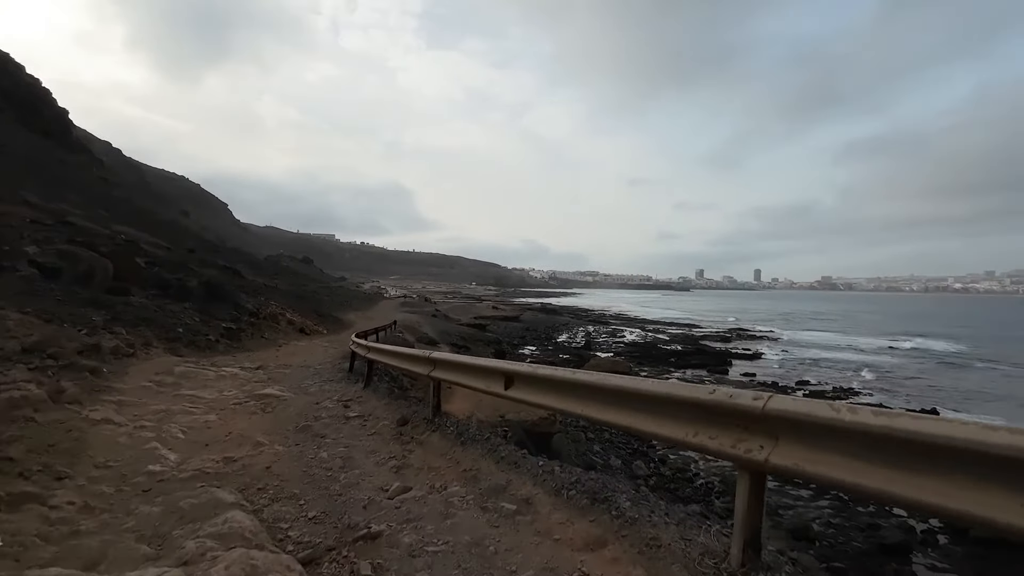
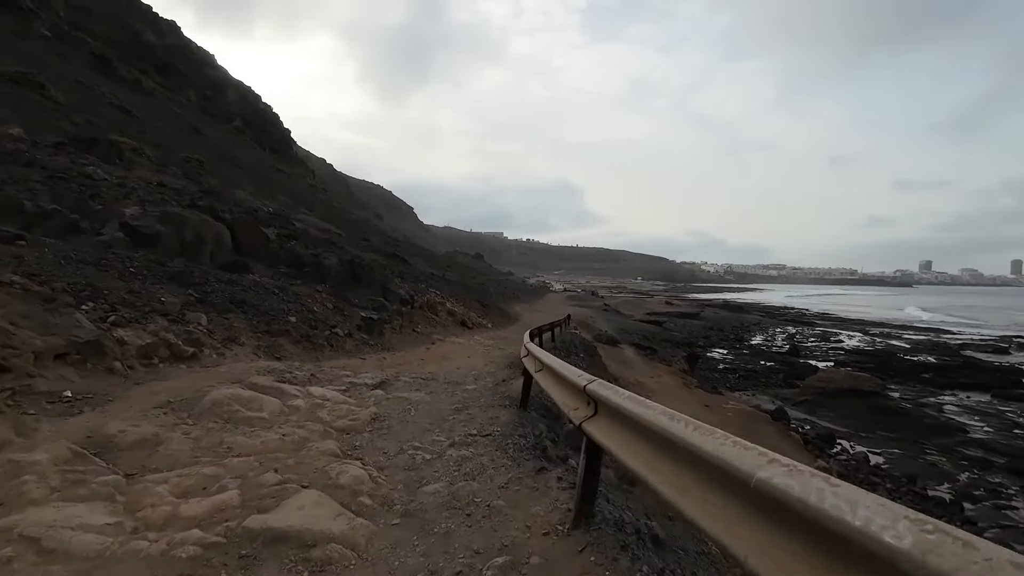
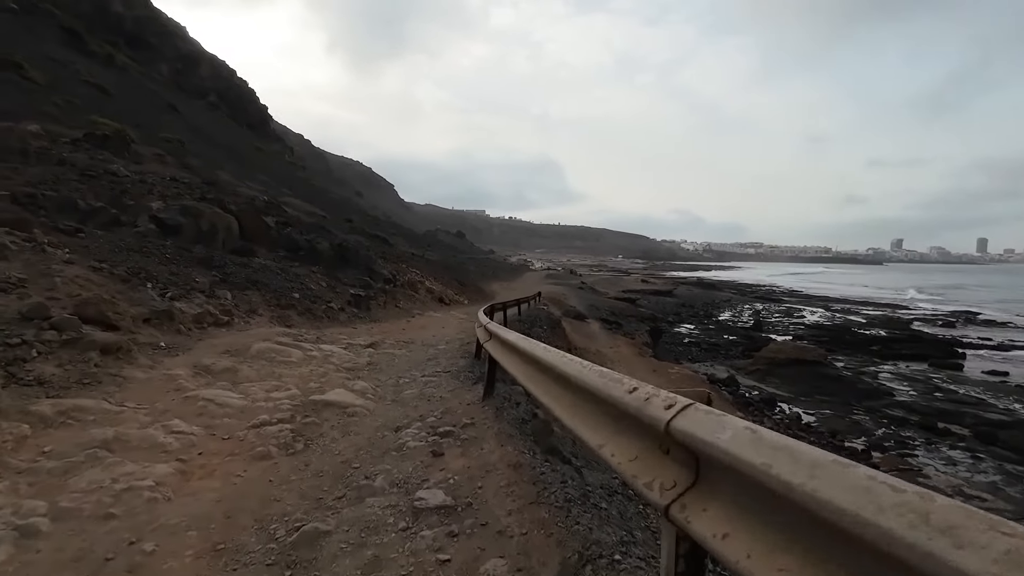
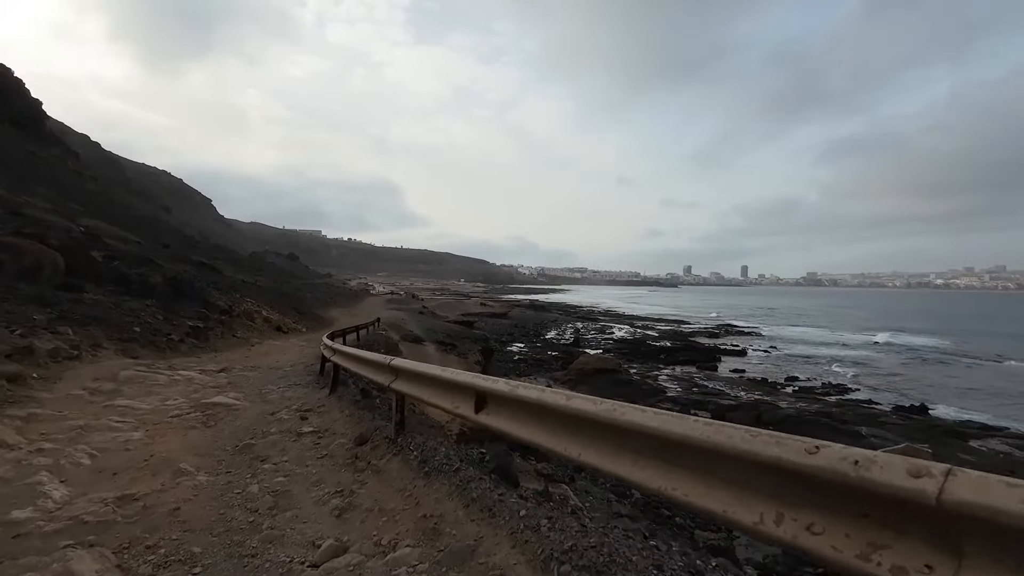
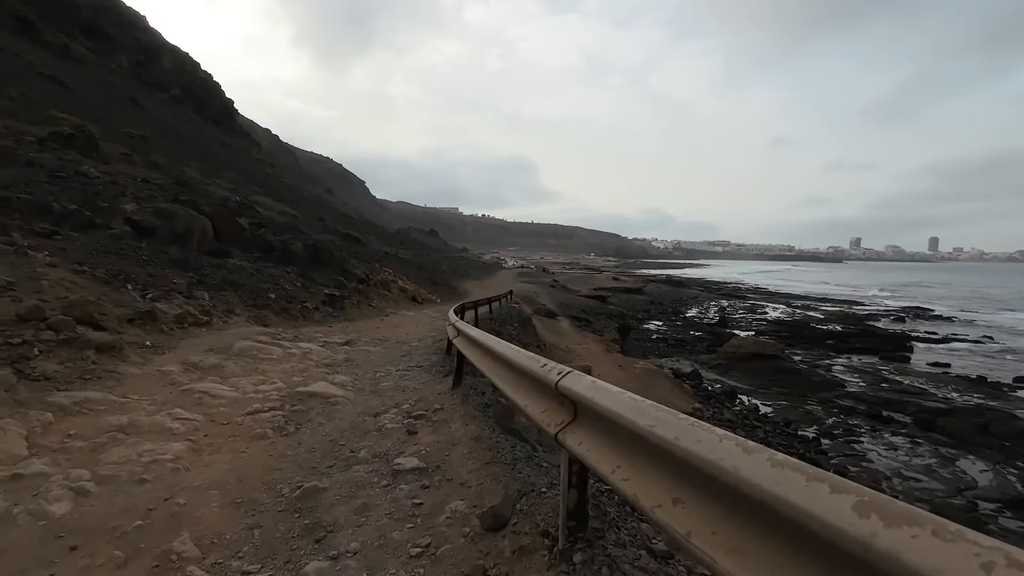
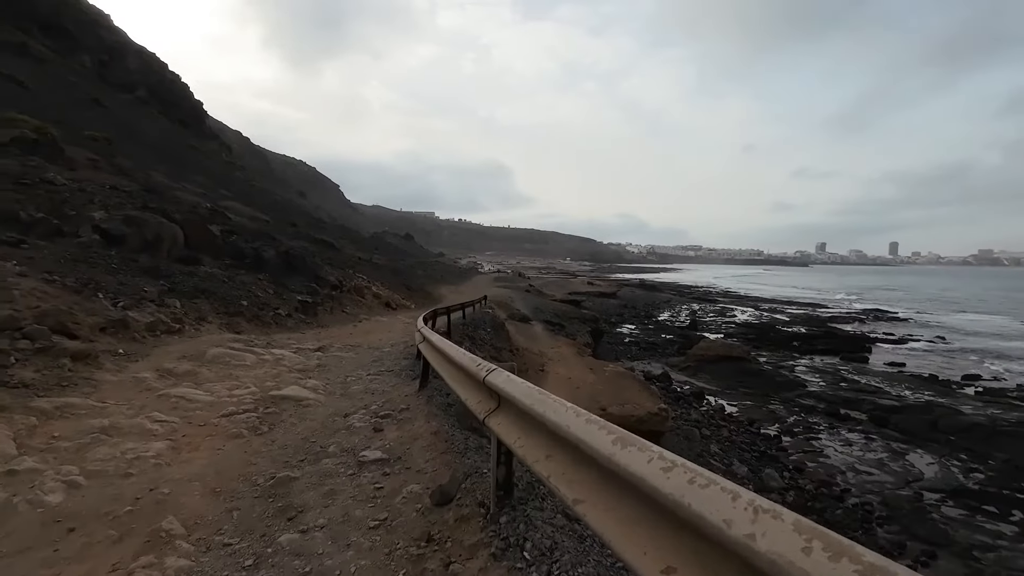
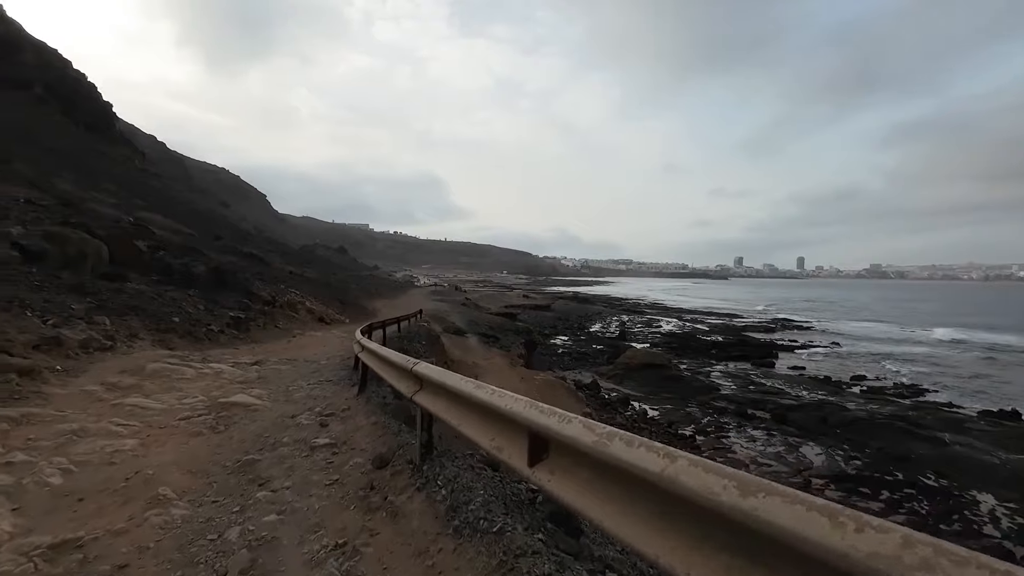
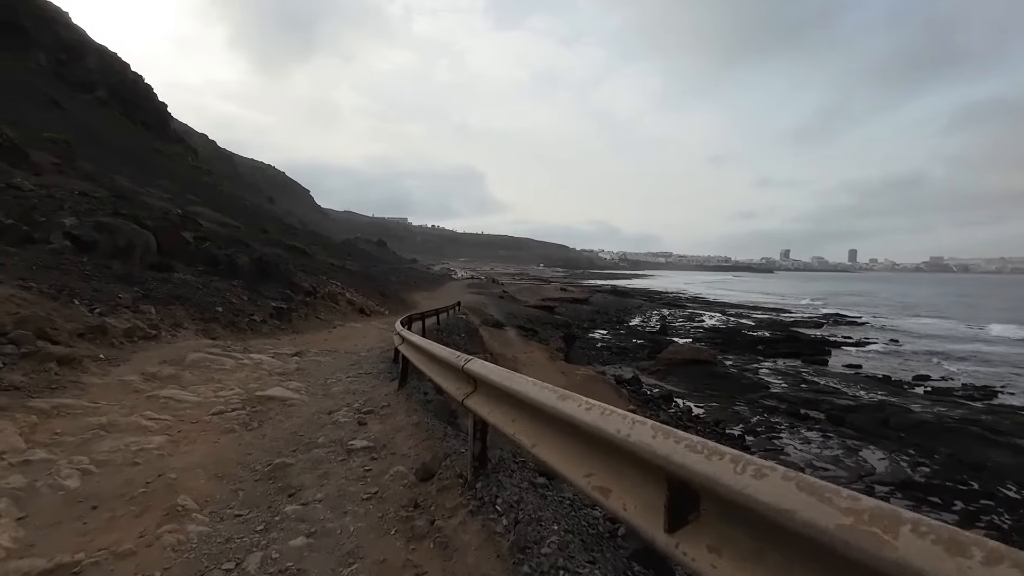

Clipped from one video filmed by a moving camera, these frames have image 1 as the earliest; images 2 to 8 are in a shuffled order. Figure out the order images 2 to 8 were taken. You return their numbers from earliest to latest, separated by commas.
4, 7, 8, 6, 5, 3, 2
